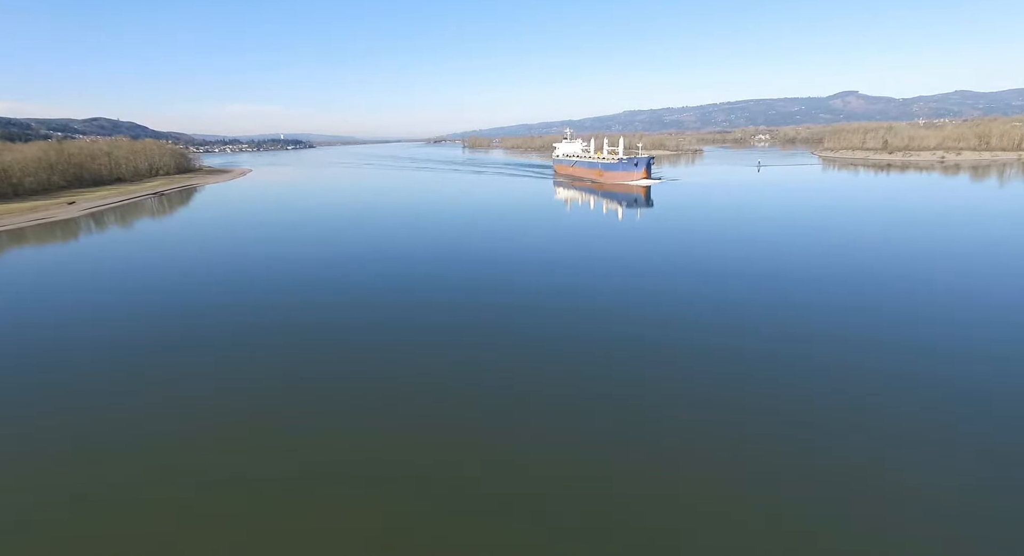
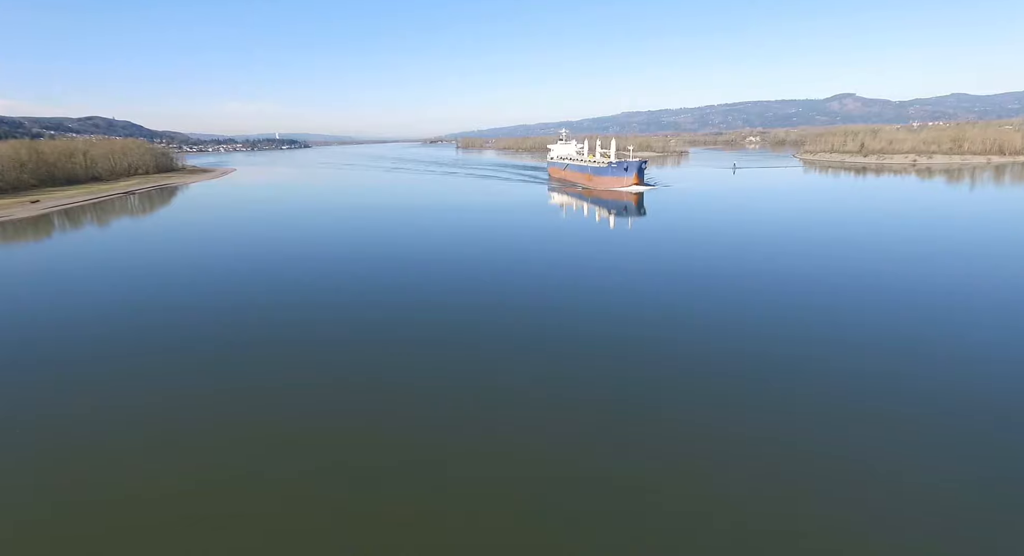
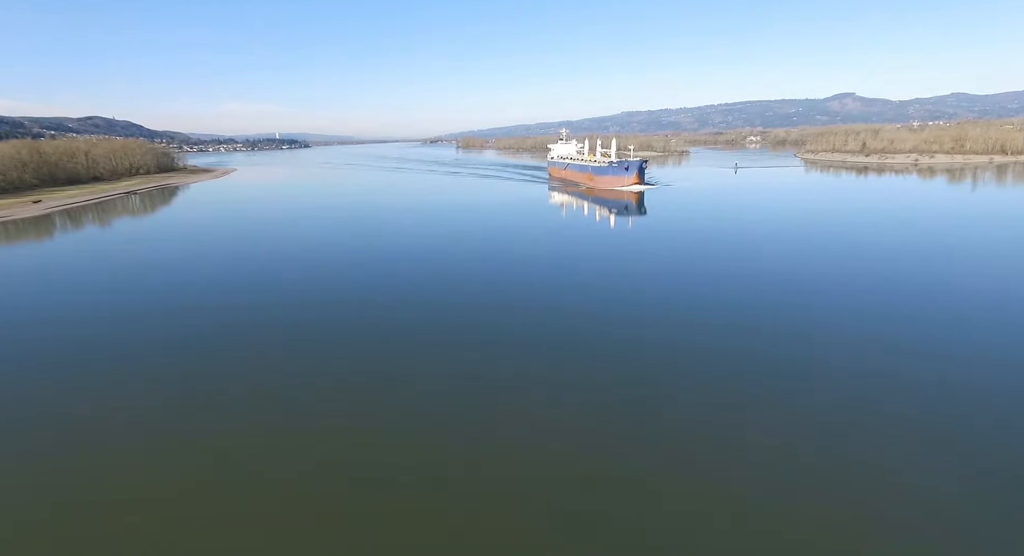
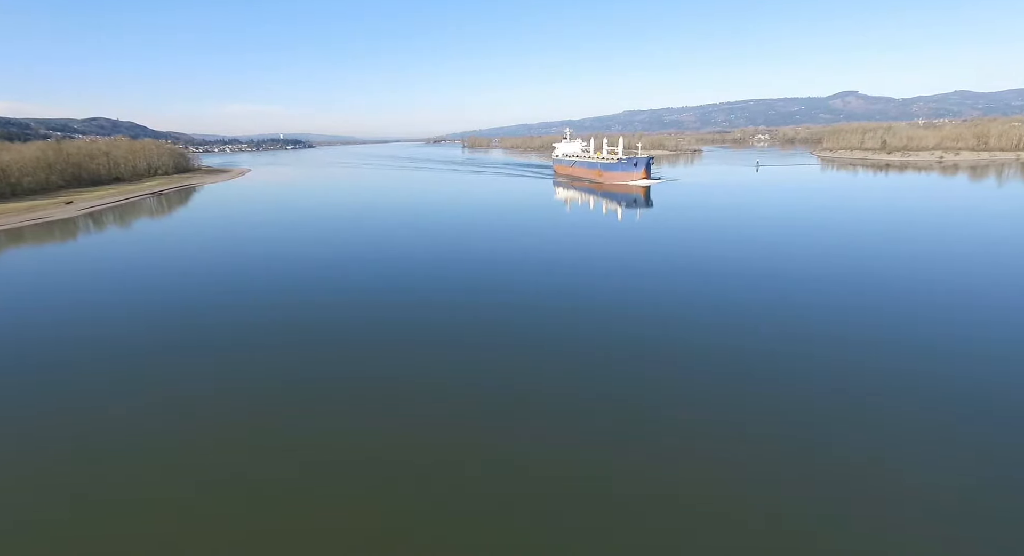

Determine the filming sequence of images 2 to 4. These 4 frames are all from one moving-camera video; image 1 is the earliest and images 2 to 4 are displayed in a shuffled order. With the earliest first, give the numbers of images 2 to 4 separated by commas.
4, 3, 2
